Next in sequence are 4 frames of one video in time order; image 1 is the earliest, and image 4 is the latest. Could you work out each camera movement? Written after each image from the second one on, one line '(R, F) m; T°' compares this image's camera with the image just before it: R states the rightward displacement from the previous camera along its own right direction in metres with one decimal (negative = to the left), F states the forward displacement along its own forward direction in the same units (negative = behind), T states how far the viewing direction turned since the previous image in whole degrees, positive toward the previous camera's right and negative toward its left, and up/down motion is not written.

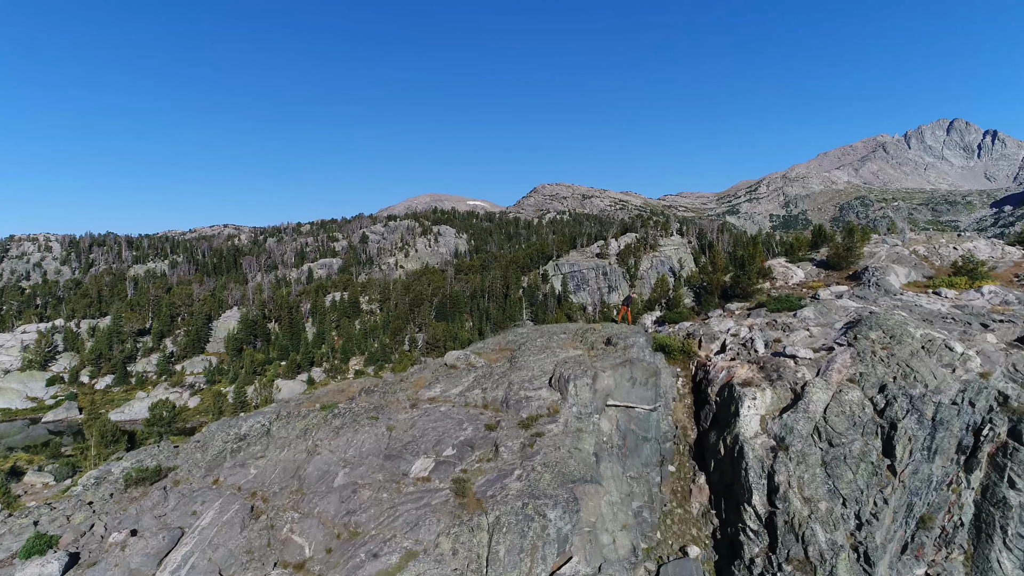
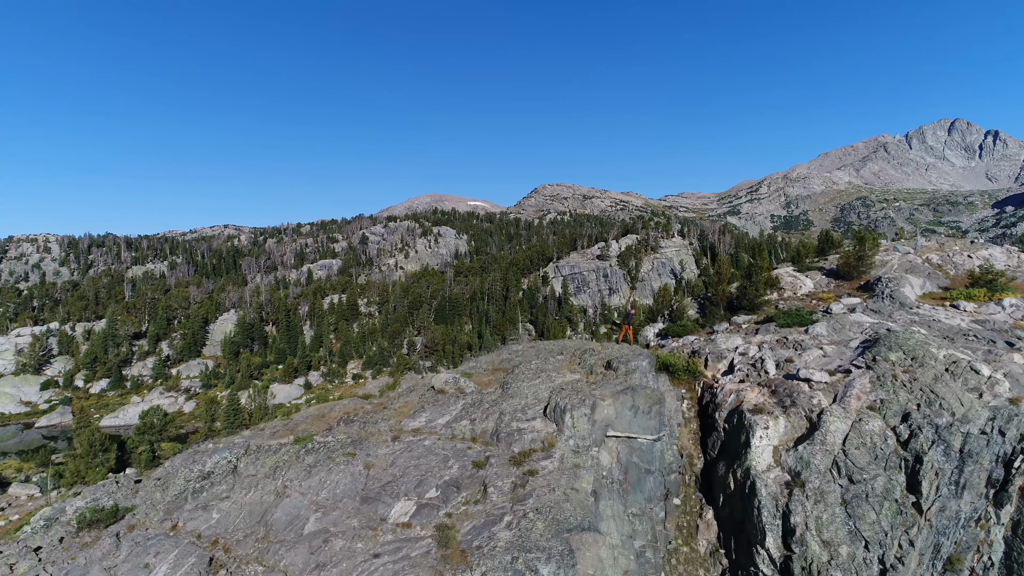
(+0.5, +2.2) m; 0°
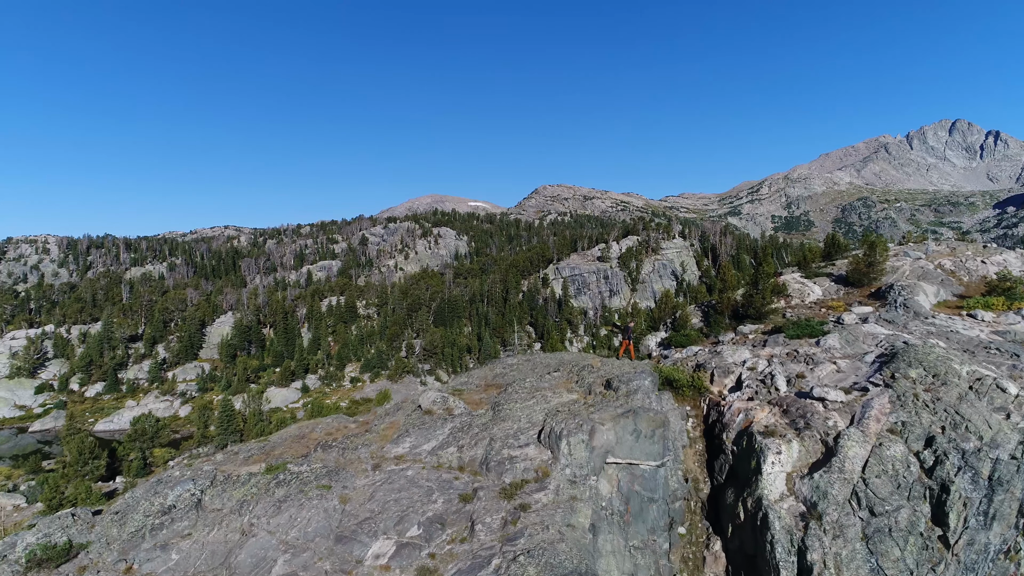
(+0.5, +1.9) m; 0°
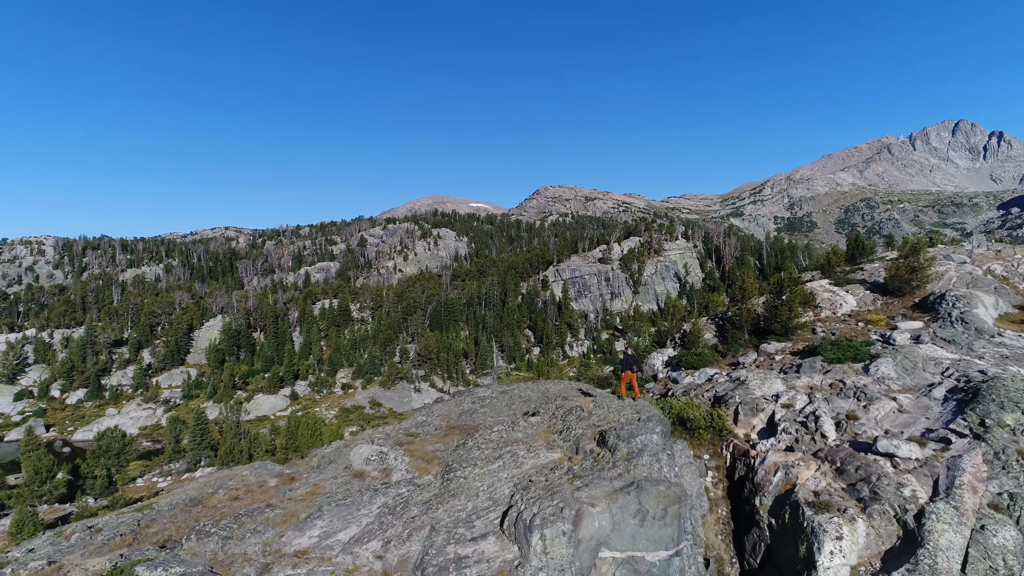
(+1.8, +6.9) m; 0°
